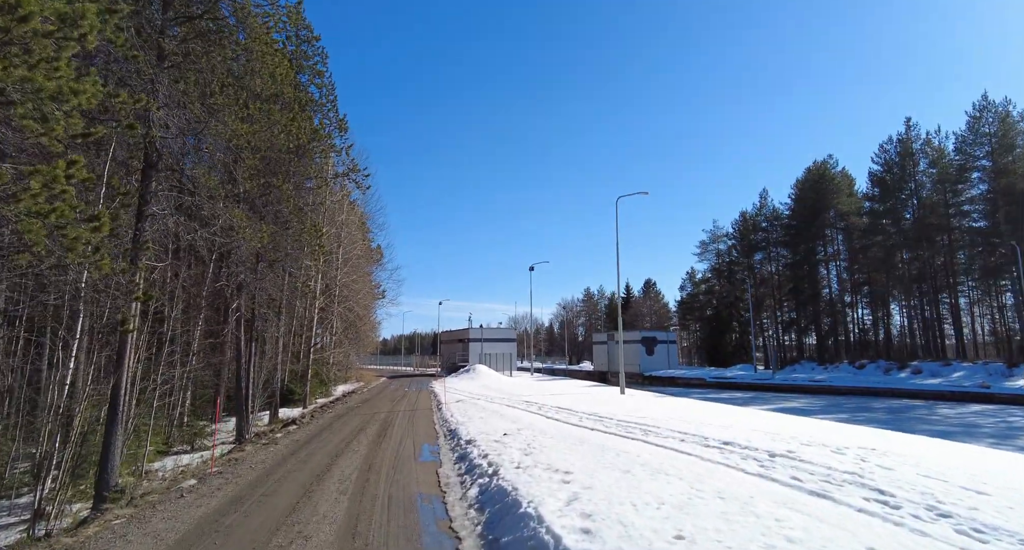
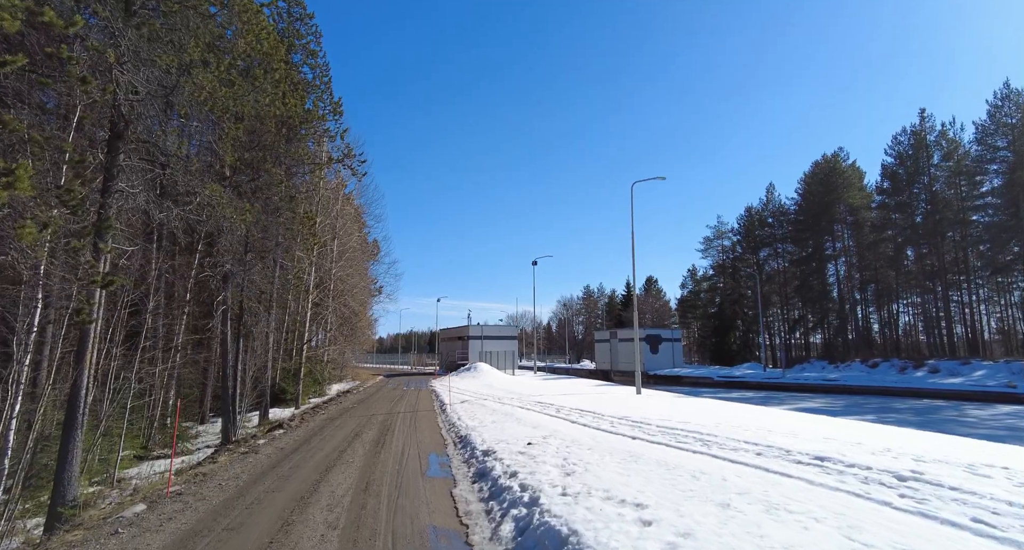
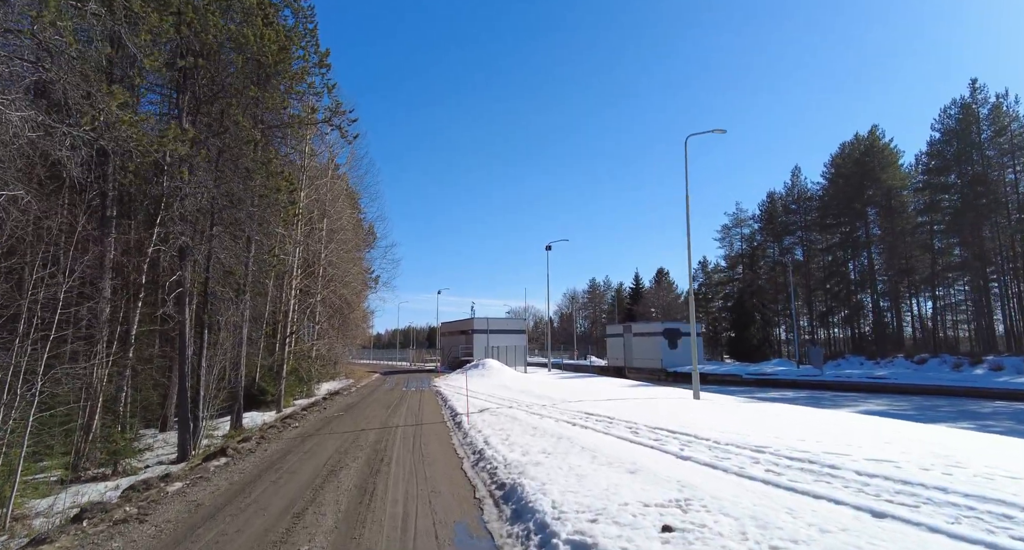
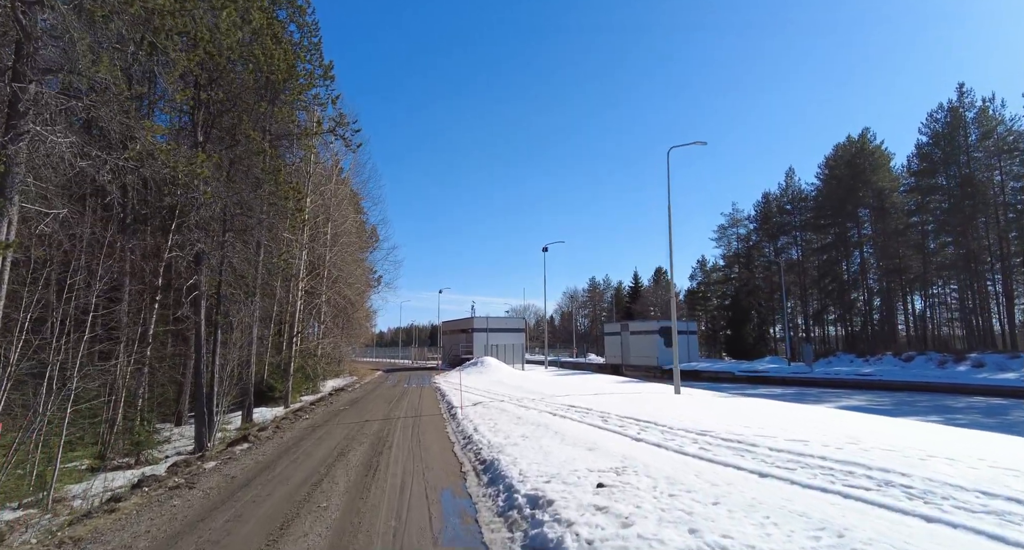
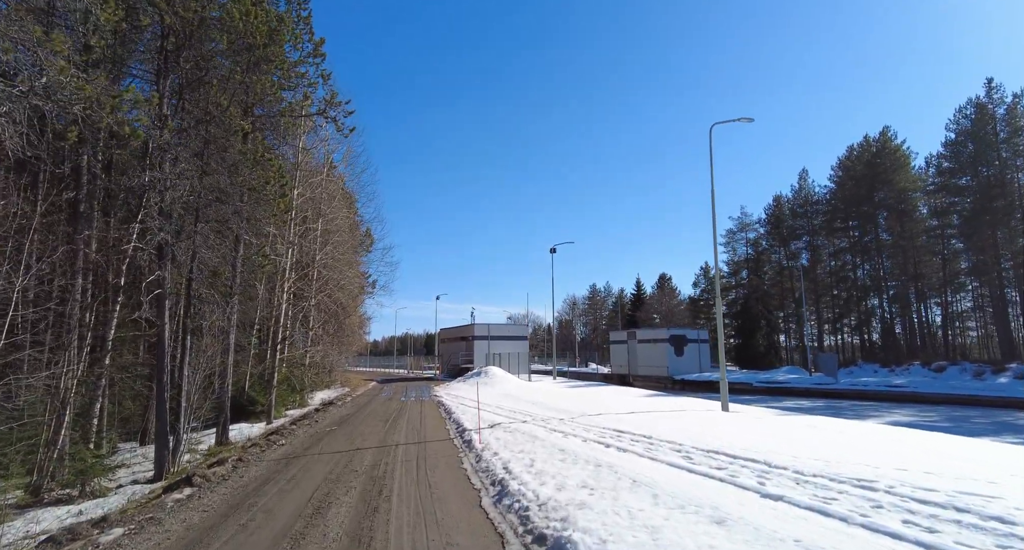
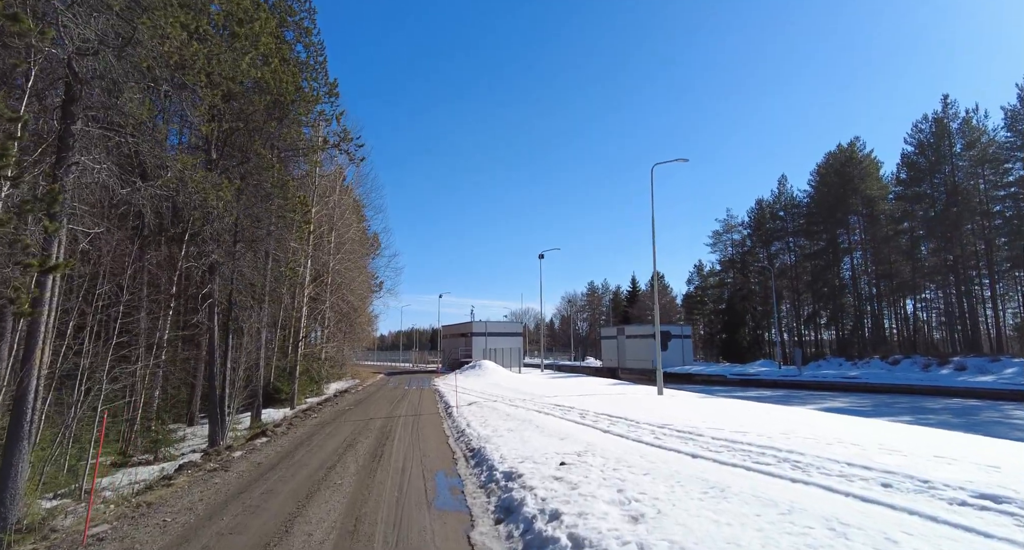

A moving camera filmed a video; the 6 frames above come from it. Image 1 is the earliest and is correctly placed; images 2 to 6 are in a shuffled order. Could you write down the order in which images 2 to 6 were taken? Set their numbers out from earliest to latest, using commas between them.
2, 6, 4, 3, 5
